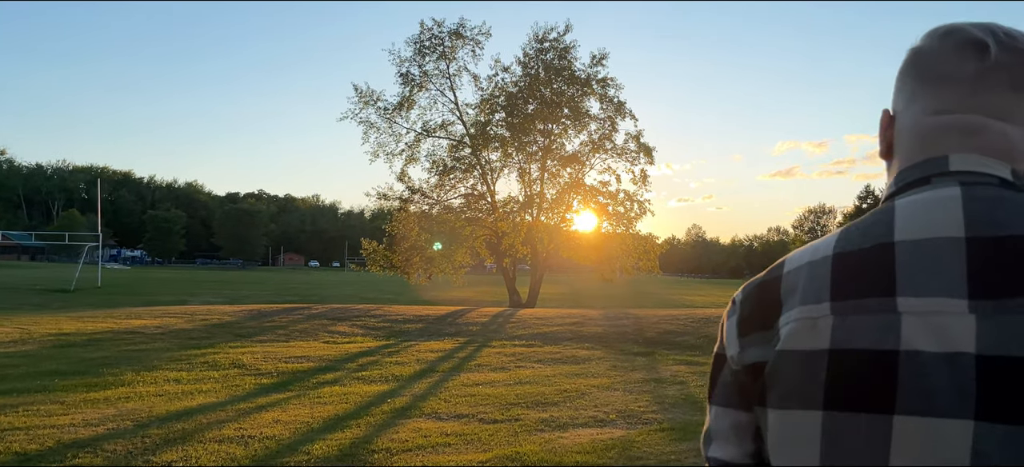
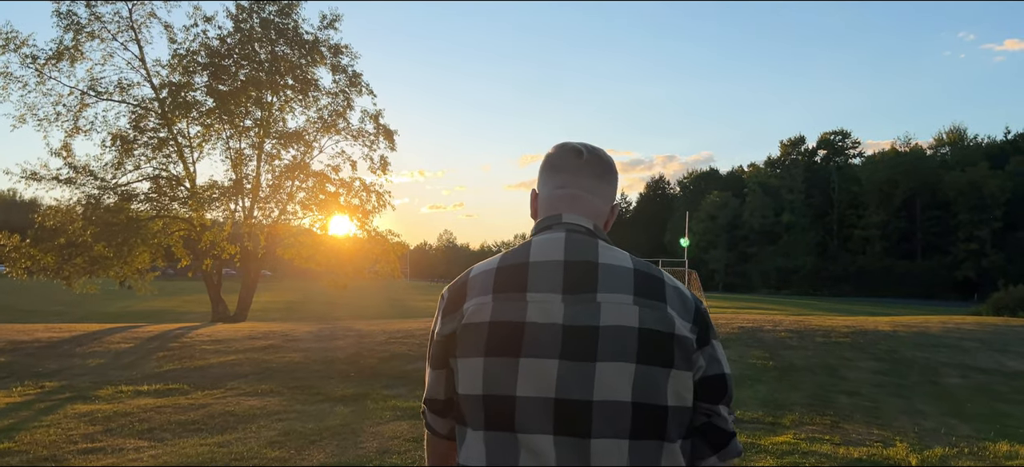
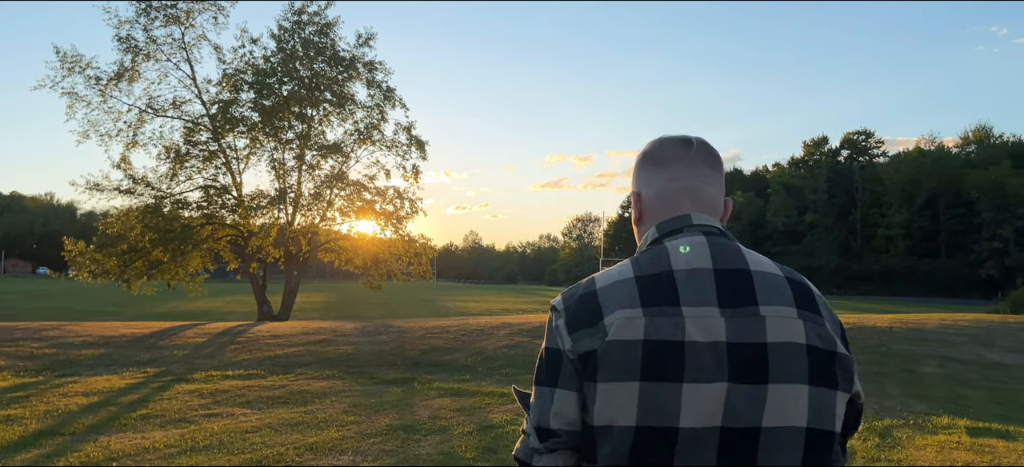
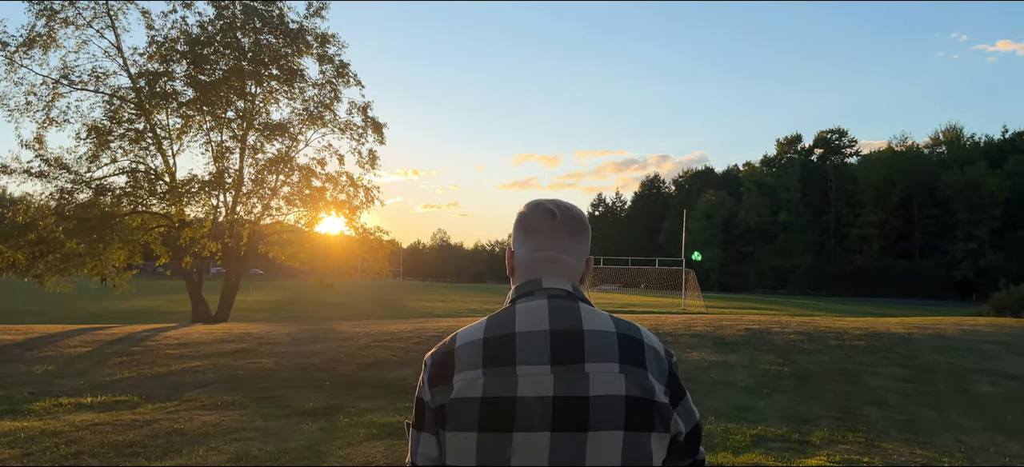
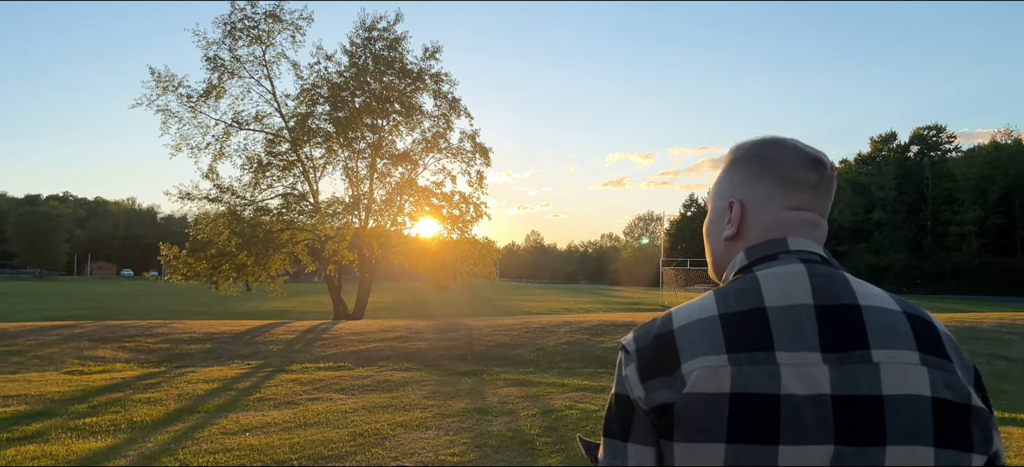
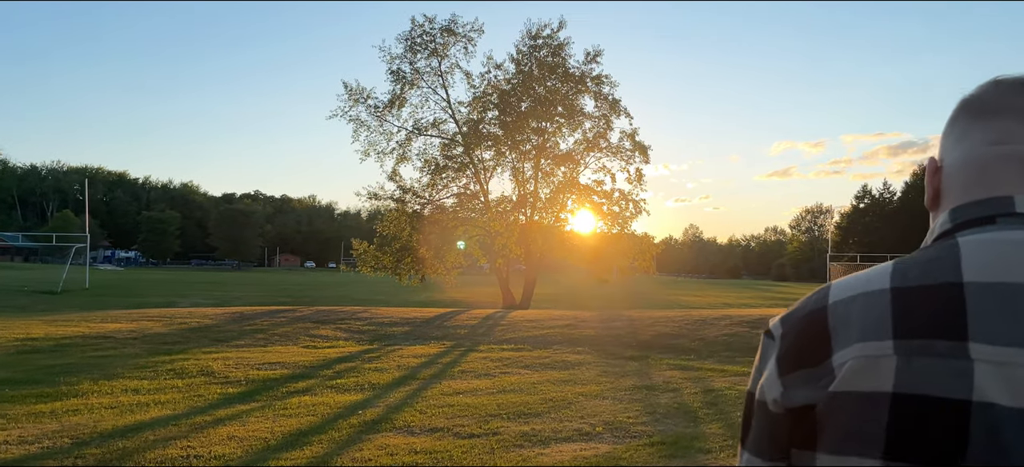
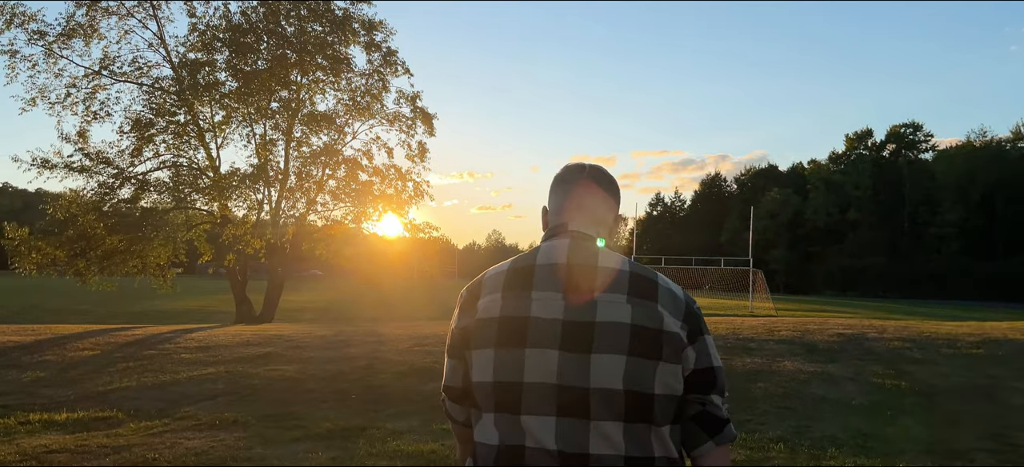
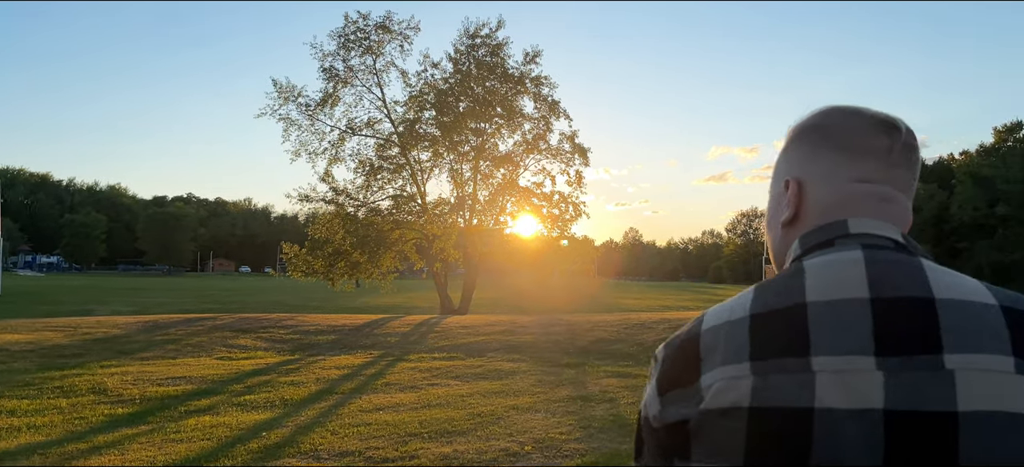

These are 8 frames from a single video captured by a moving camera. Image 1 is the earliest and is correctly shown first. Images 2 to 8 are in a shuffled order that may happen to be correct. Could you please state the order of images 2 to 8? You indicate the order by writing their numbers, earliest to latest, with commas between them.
6, 8, 5, 3, 2, 4, 7
